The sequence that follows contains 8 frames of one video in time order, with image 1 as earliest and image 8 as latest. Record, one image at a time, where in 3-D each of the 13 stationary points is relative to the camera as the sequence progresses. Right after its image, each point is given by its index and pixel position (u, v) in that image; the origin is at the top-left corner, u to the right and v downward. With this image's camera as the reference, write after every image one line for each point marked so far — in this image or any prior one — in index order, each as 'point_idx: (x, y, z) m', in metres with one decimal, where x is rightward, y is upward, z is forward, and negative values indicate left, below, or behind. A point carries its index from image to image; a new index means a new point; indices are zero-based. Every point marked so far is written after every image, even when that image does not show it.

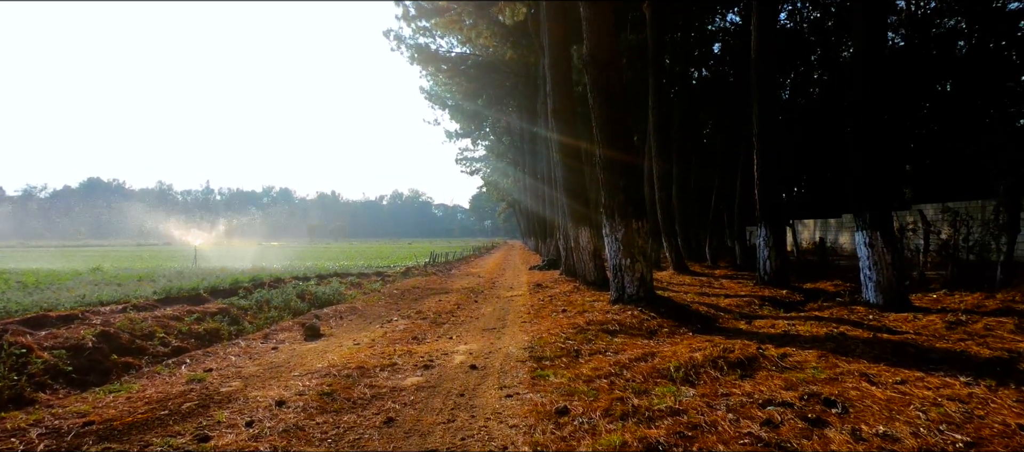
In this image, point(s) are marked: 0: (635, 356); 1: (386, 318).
0: (+1.2, -1.3, +5.7) m
1: (-2.1, -1.5, +9.6) m
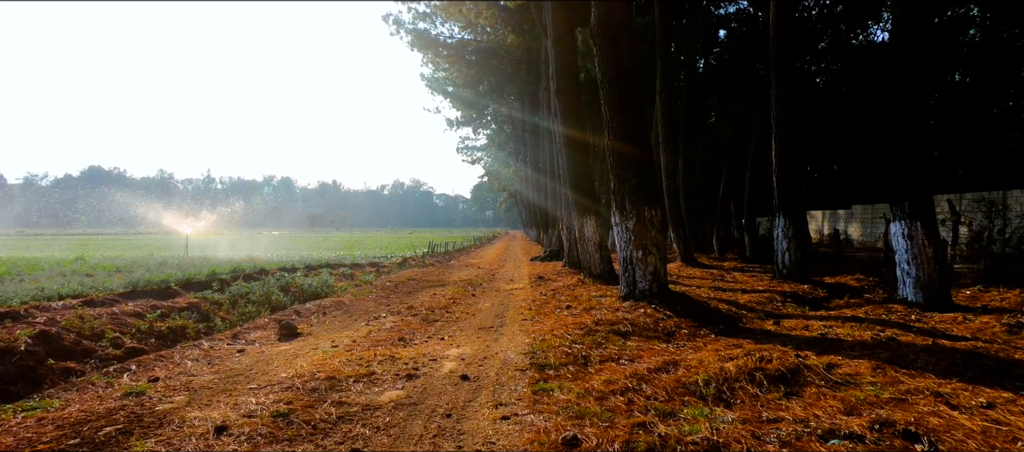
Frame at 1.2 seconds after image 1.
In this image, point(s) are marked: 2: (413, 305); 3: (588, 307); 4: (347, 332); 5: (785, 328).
0: (+1.2, -1.2, +4.9) m
1: (-2.1, -1.4, +8.8) m
2: (-1.7, -1.4, +9.8) m
3: (+1.1, -1.2, +8.3) m
4: (-2.1, -1.4, +7.3) m
5: (+3.2, -1.2, +6.7) m
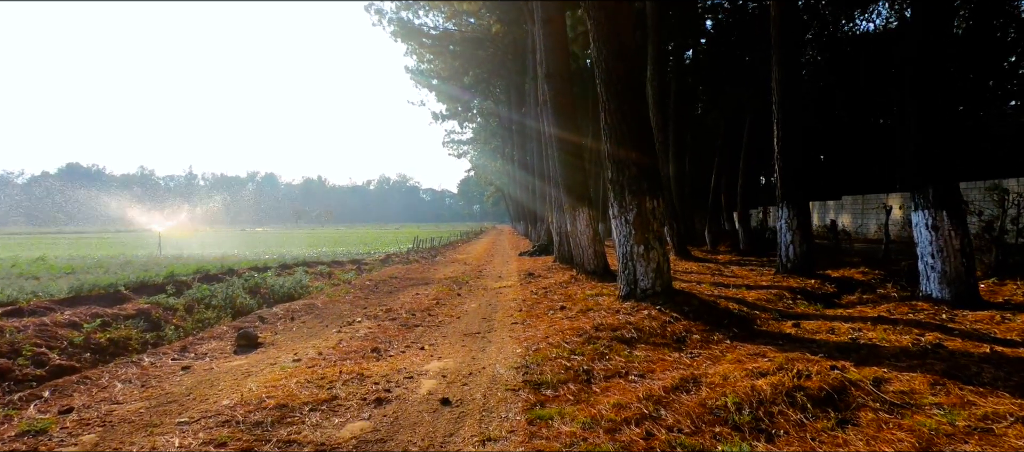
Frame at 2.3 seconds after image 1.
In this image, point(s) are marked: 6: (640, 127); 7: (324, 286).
0: (+1.1, -1.1, +4.1) m
1: (-2.3, -1.3, +7.9) m
2: (-1.9, -1.3, +9.0) m
3: (+1.0, -1.1, +7.5) m
4: (-2.2, -1.3, +6.5) m
5: (+3.1, -1.1, +6.0) m
6: (+1.7, +1.3, +7.4) m
7: (-4.0, -1.3, +12.1) m
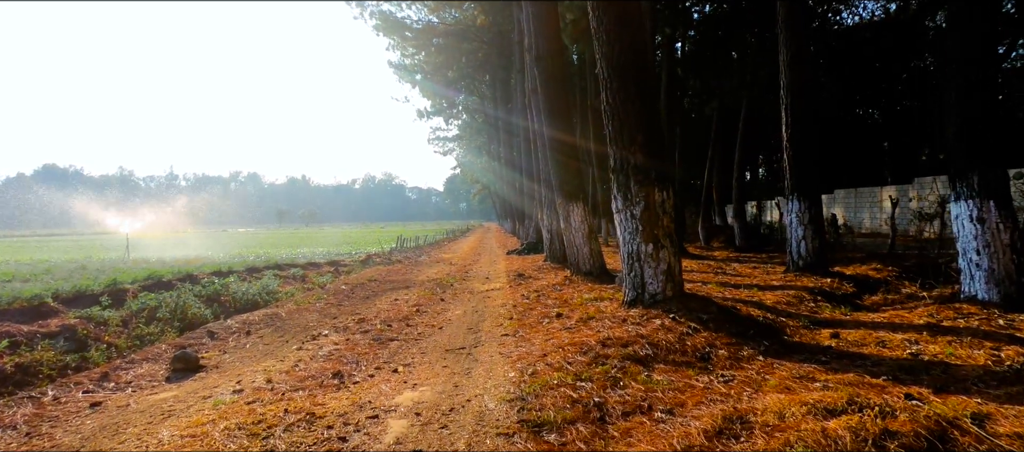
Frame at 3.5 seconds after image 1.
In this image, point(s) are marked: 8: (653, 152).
0: (+1.1, -1.1, +3.2) m
1: (-2.4, -1.3, +6.9) m
2: (-2.0, -1.3, +8.0) m
3: (+0.8, -1.0, +6.6) m
4: (-2.3, -1.3, +5.4) m
5: (+3.0, -1.0, +5.1) m
6: (+1.5, +1.3, +6.5) m
7: (-4.2, -1.3, +11.0) m
8: (+1.6, +0.8, +6.5) m
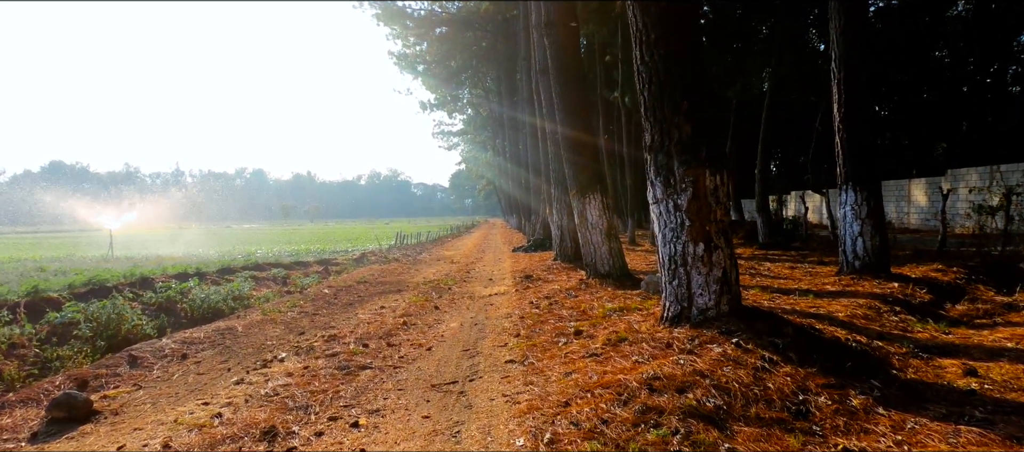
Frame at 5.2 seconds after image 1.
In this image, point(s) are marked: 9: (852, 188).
0: (+1.1, -1.1, +1.7) m
1: (-2.3, -1.2, +5.4) m
2: (-1.9, -1.2, +6.5) m
3: (+0.9, -1.0, +5.1) m
4: (-2.3, -1.3, +4.0) m
5: (+3.1, -1.0, +3.6) m
6: (+1.6, +1.4, +5.0) m
7: (-4.1, -1.2, +9.6) m
8: (+1.6, +0.9, +5.0) m
9: (+5.3, +0.6, +9.0) m
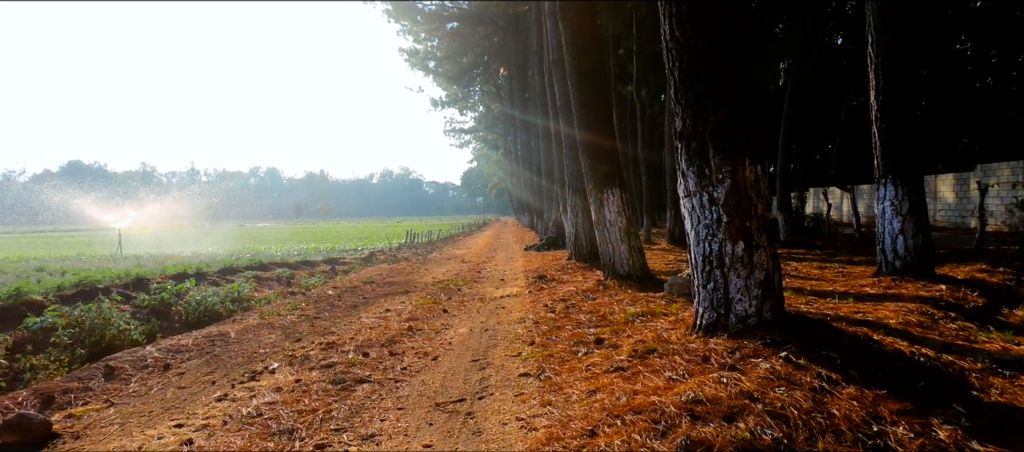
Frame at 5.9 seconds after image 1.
0: (+1.2, -1.1, +1.1) m
1: (-2.2, -1.2, +5.0) m
2: (-1.8, -1.2, +6.0) m
3: (+1.0, -1.0, +4.5) m
4: (-2.2, -1.2, +3.5) m
5: (+3.1, -1.0, +3.0) m
6: (+1.7, +1.4, +4.4) m
7: (-3.9, -1.2, +9.1) m
8: (+1.8, +0.9, +4.4) m
9: (+5.5, +0.7, +8.3) m
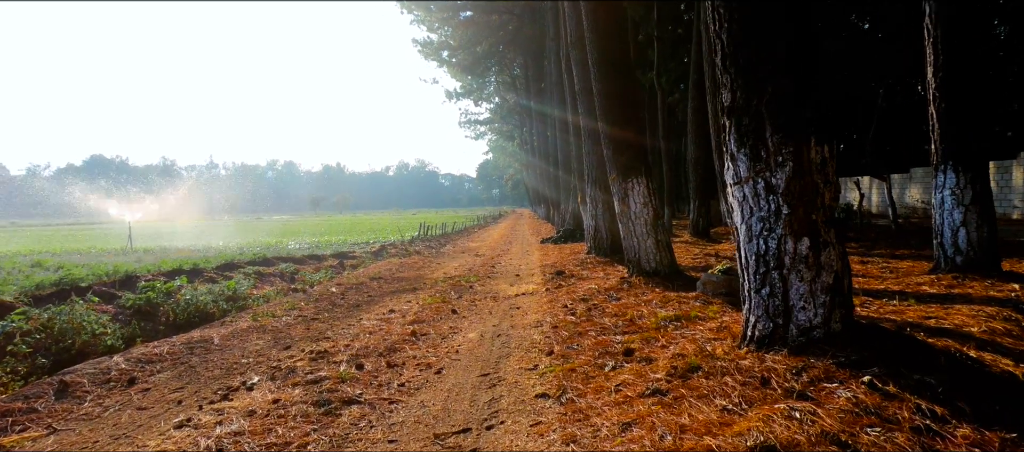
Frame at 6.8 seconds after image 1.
0: (+1.2, -1.1, +0.4) m
1: (-2.1, -1.2, +4.3) m
2: (-1.7, -1.1, +5.4) m
3: (+1.1, -0.9, +3.8) m
4: (-2.1, -1.2, +2.9) m
5: (+3.2, -0.9, +2.2) m
6: (+1.8, +1.5, +3.6) m
7: (-3.6, -1.1, +8.5) m
8: (+1.8, +1.0, +3.6) m
9: (+5.7, +0.8, +7.4) m
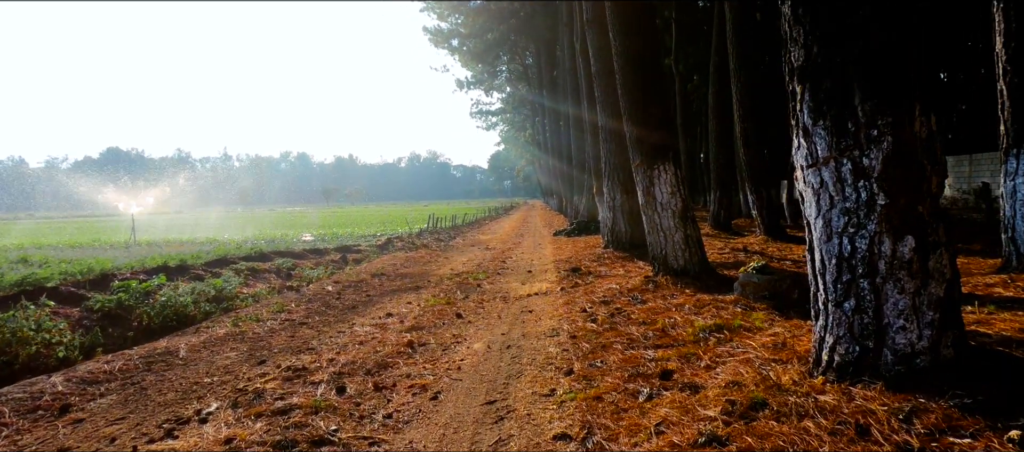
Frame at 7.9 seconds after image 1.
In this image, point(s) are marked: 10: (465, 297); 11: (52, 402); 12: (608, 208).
0: (+1.2, -1.1, -0.4) m
1: (-2.0, -1.1, +3.6) m
2: (-1.6, -1.1, +4.6) m
3: (+1.2, -0.9, +3.0) m
4: (-2.1, -1.2, +2.1) m
5: (+3.2, -0.9, +1.3) m
6: (+1.8, +1.5, +2.8) m
7: (-3.5, -1.0, +7.8) m
8: (+1.9, +1.0, +2.8) m
9: (+5.8, +0.9, +6.5) m
10: (-0.6, -0.9, +7.4) m
11: (-2.9, -1.1, +3.6) m
12: (+1.8, +0.4, +10.7) m
